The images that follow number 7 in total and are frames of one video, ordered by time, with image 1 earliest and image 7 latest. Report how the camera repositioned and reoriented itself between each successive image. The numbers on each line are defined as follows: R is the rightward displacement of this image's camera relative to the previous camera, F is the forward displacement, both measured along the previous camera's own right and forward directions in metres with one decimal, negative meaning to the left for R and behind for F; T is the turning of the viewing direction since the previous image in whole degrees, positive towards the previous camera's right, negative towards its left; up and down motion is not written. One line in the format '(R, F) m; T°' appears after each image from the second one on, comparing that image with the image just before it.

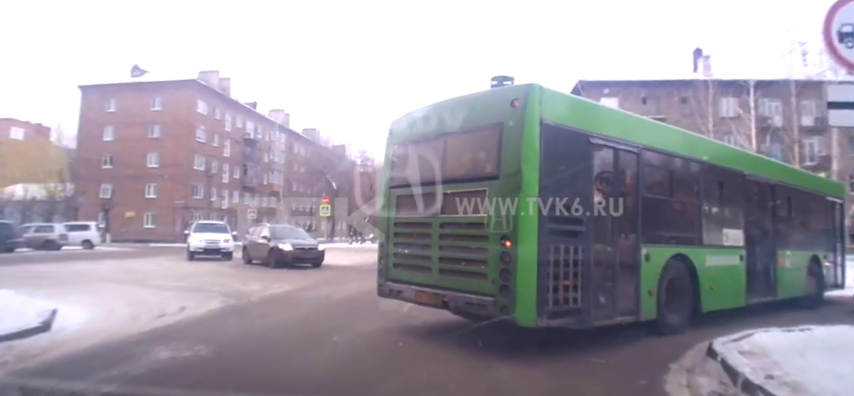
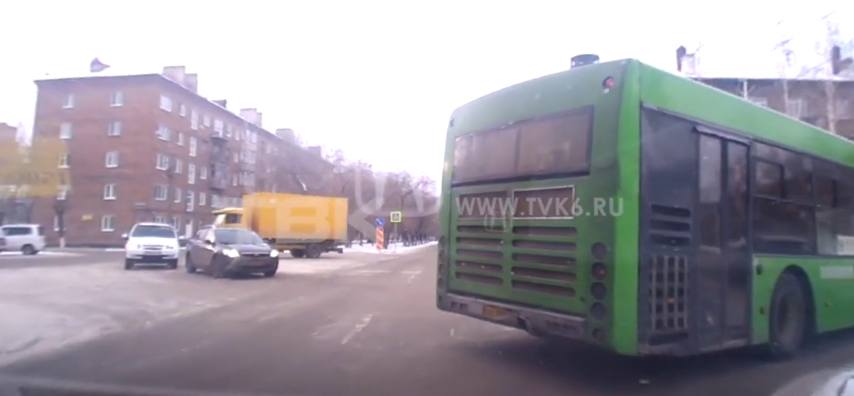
(+0.4, +2.6) m; +3°
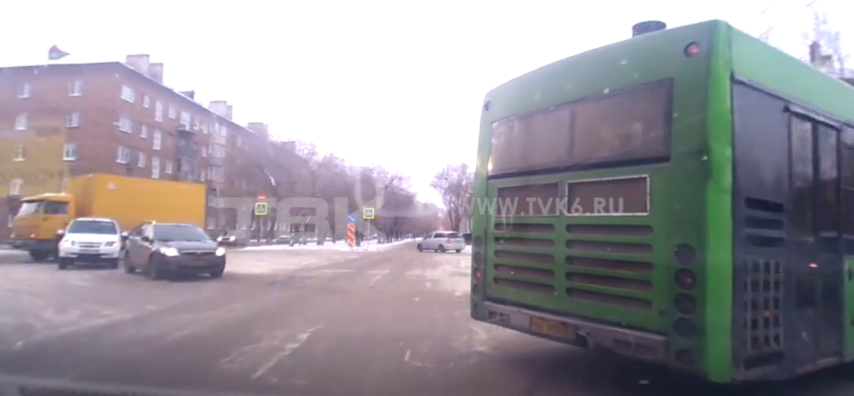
(+0.3, +1.7) m; +3°
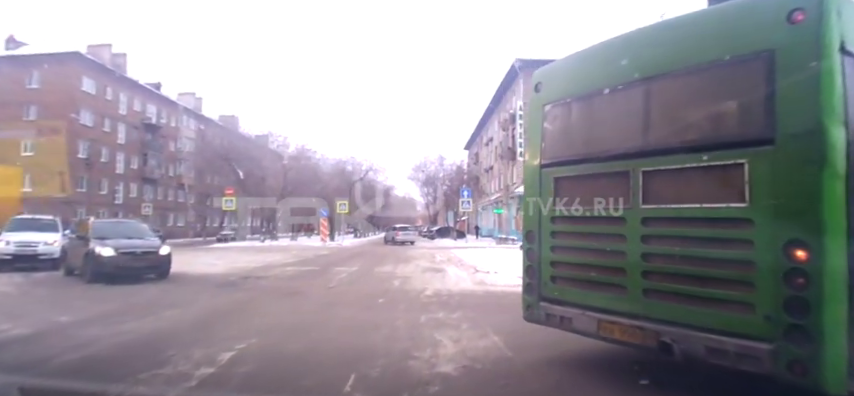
(+0.3, +1.3) m; +2°
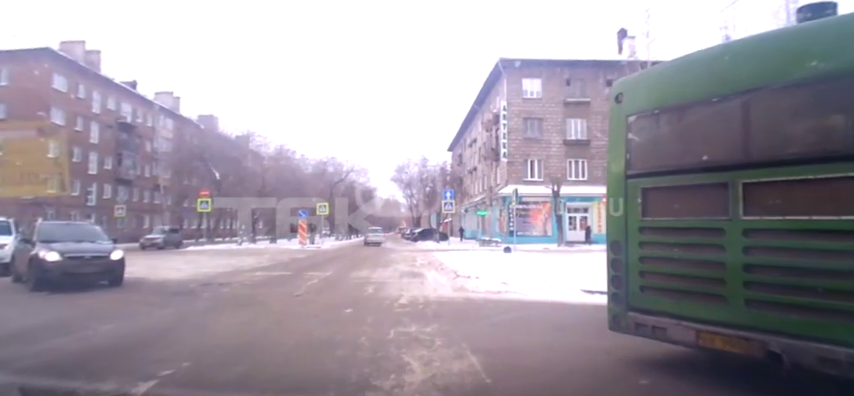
(+0.2, +0.8) m; +2°
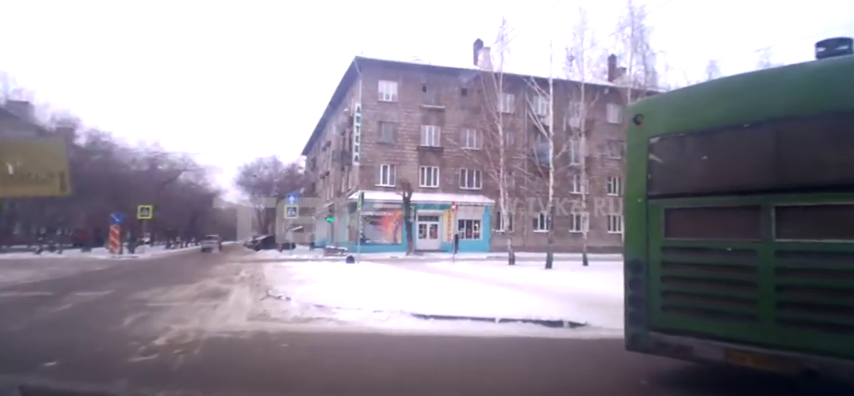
(+1.0, +2.1) m; +16°
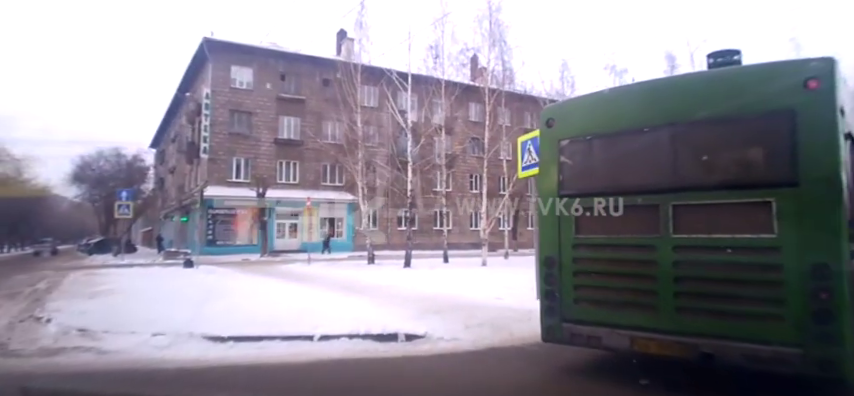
(+0.9, +0.8) m; +14°
